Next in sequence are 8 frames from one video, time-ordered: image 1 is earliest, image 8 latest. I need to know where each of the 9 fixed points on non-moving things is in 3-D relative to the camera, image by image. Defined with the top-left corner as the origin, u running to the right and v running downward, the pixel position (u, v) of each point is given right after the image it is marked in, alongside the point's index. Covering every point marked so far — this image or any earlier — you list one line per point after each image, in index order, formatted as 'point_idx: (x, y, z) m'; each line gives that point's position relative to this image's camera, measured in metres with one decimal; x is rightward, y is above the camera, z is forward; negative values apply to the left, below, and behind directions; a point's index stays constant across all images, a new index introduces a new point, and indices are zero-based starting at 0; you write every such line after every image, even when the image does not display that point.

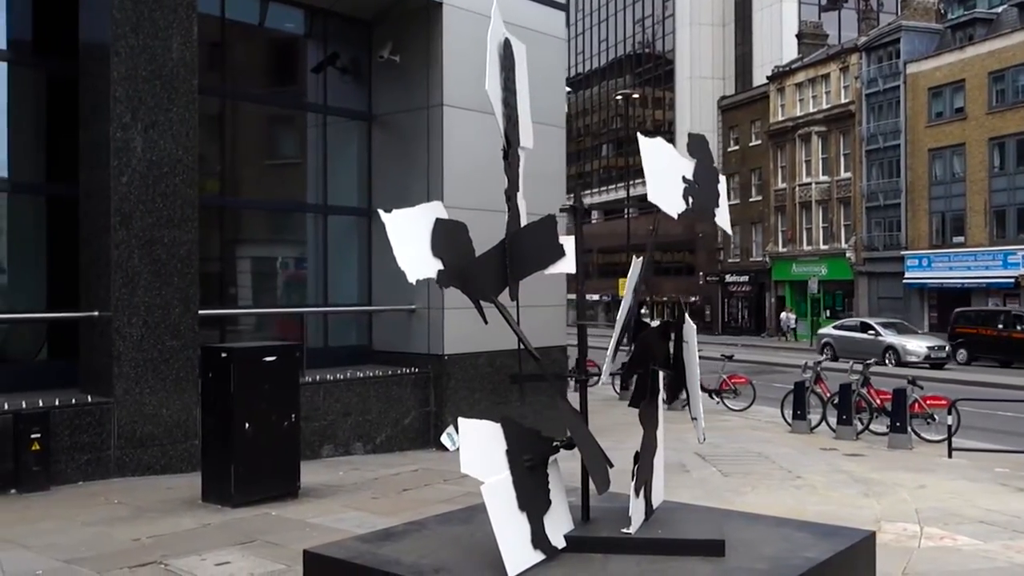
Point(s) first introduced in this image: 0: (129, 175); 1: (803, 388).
0: (-3.8, +1.1, +9.9) m
1: (+4.5, -1.6, +15.5) m
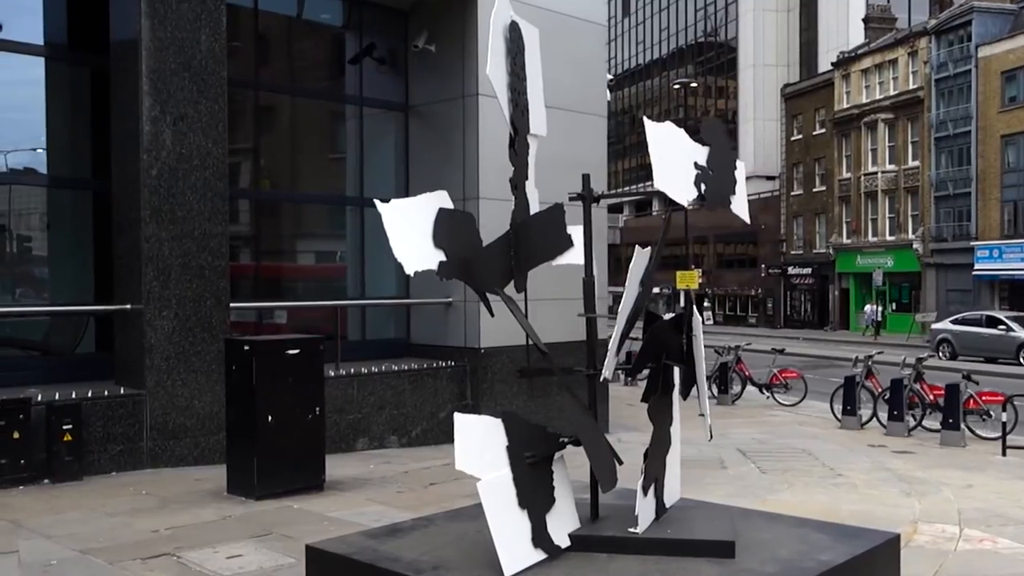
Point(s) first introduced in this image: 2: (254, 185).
0: (-3.5, +1.2, +9.9) m
1: (+5.2, -1.4, +15.0) m
2: (-3.3, +1.3, +13.1) m
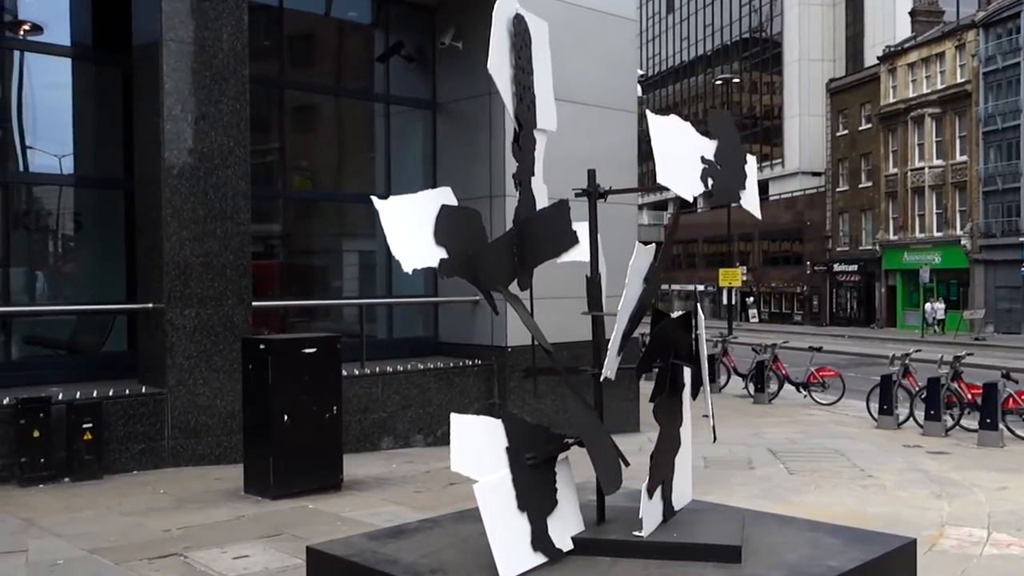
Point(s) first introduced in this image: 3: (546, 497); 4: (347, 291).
0: (-3.3, +1.2, +10.0) m
1: (+5.6, -1.4, +14.7) m
2: (-3.0, +1.4, +13.1) m
3: (+0.2, -1.1, +5.3) m
4: (-2.3, 0.0, +13.6) m
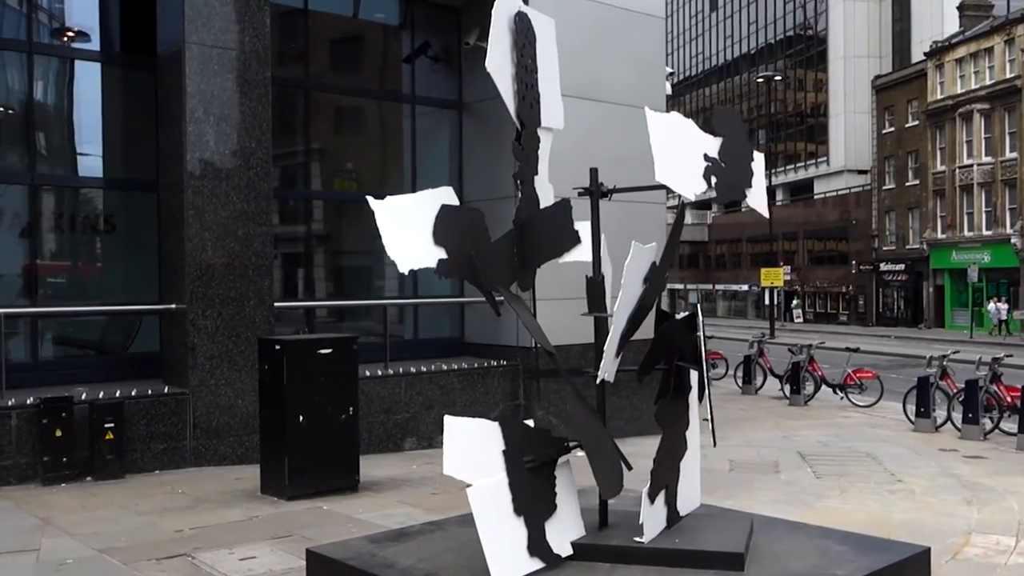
0: (-3.1, +1.2, +10.0) m
1: (+6.0, -1.4, +14.4) m
2: (-2.6, +1.3, +13.1) m
3: (+0.2, -1.1, +5.2) m
4: (-1.9, -0.1, +13.6) m
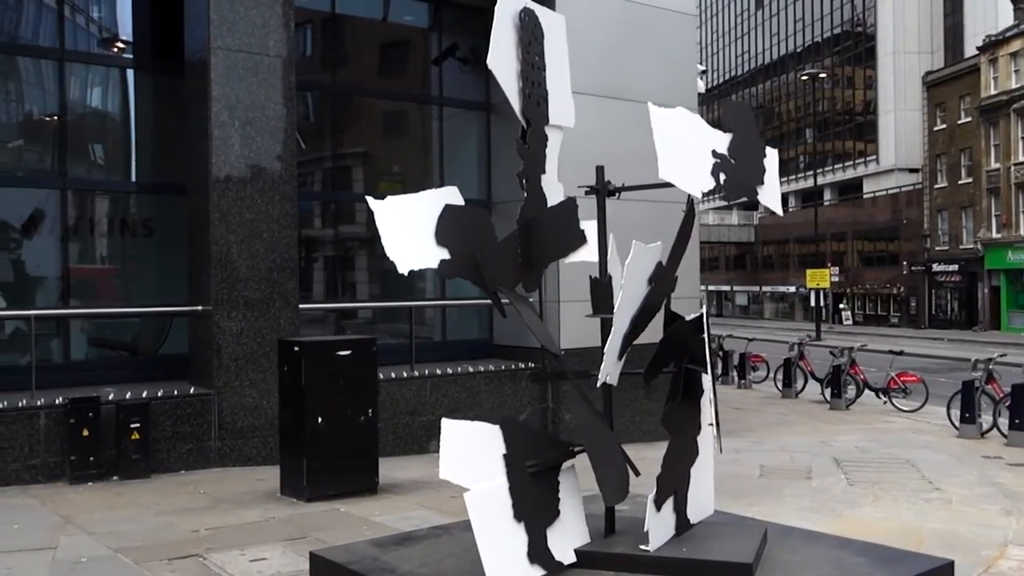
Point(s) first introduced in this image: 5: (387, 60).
0: (-2.9, +1.2, +10.1) m
1: (+6.4, -1.4, +14.0) m
2: (-2.3, +1.3, +13.2) m
3: (+0.2, -1.1, +5.1) m
4: (-1.5, -0.1, +13.6) m
5: (-1.9, +3.1, +13.4) m
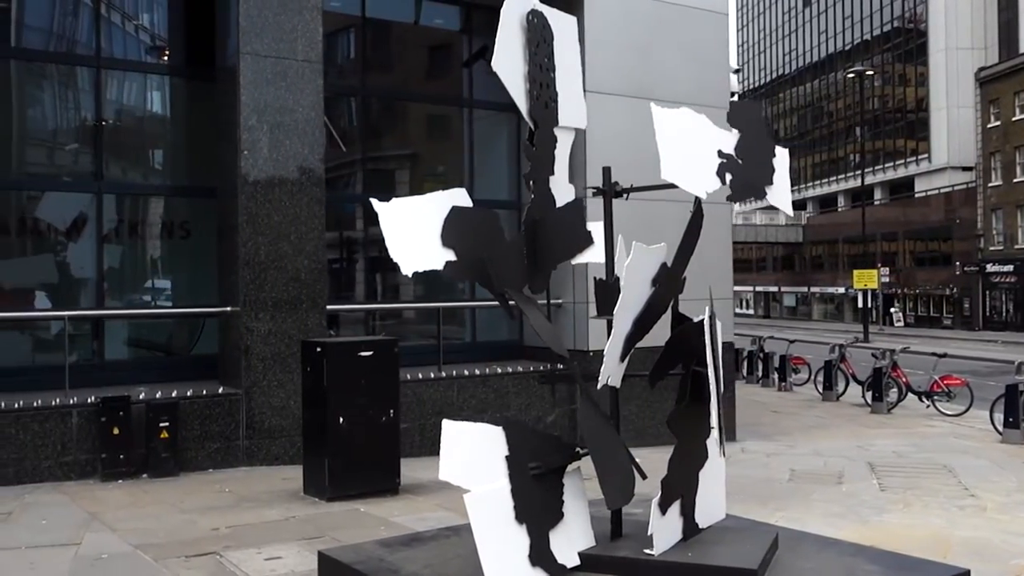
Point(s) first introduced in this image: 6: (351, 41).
0: (-2.6, +1.2, +10.2) m
1: (+6.9, -1.4, +13.6) m
2: (-1.8, +1.3, +13.2) m
3: (+0.2, -1.1, +5.1) m
4: (-1.1, -0.1, +13.6) m
5: (-1.5, +3.1, +13.4) m
6: (-2.1, +3.2, +13.1) m
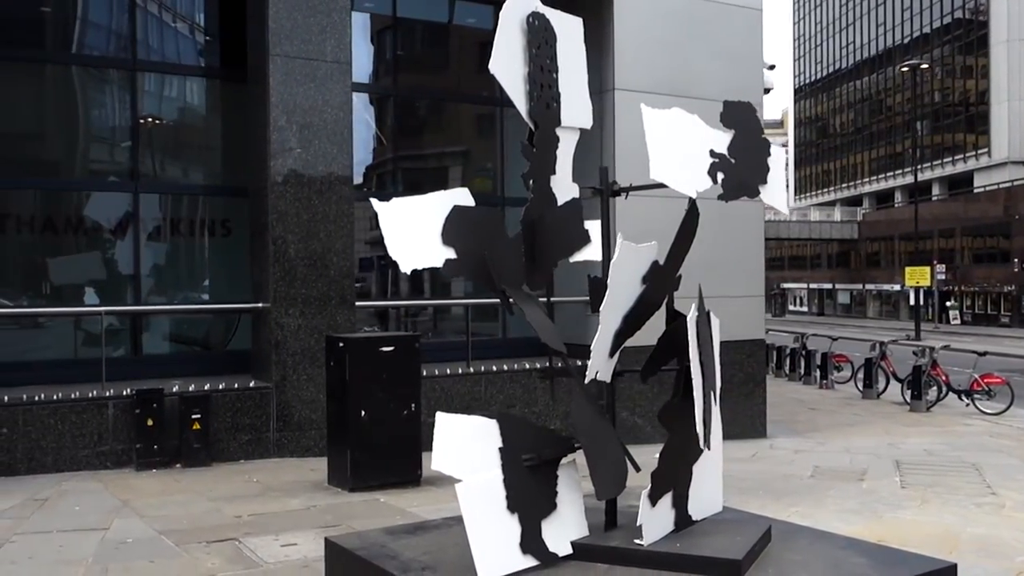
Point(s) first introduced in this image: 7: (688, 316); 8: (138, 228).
0: (-2.4, +1.2, +10.5) m
1: (+7.3, -1.4, +13.4) m
2: (-1.4, +1.4, +13.5) m
3: (+0.2, -1.1, +5.3) m
4: (-0.6, 0.0, +13.8) m
5: (-1.1, +3.1, +13.6) m
6: (-1.7, +3.3, +13.3) m
7: (+0.9, -0.2, +5.3) m
8: (-4.6, +0.7, +12.1) m
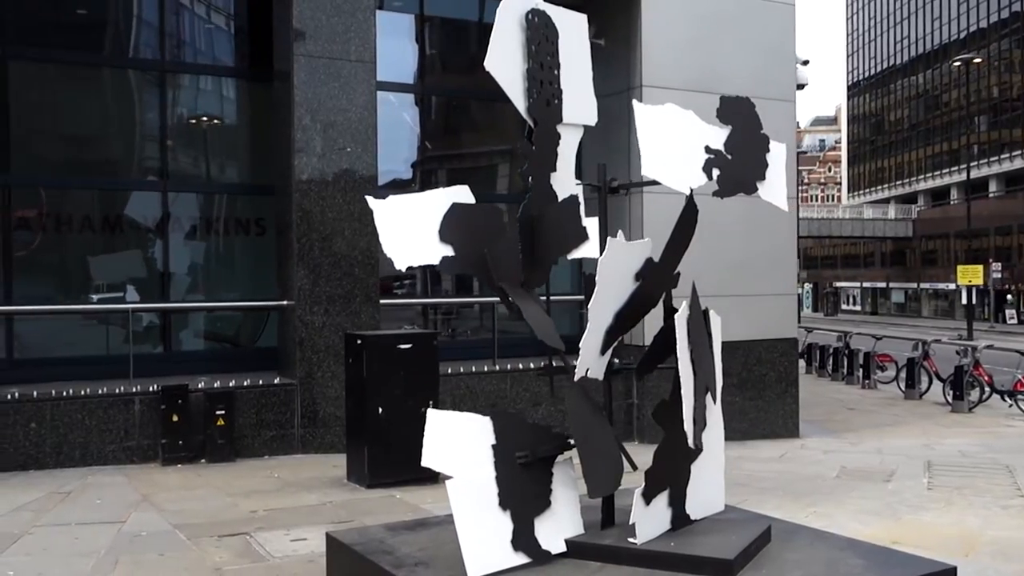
0: (-2.2, +1.2, +10.6) m
1: (+7.7, -1.4, +13.0) m
2: (-1.0, +1.4, +13.6) m
3: (+0.1, -1.1, +5.3) m
4: (-0.2, 0.0, +13.9) m
5: (-0.7, +3.1, +13.7) m
6: (-1.3, +3.3, +13.4) m
7: (+0.9, -0.1, +5.3) m
8: (-4.3, +0.8, +12.4) m
